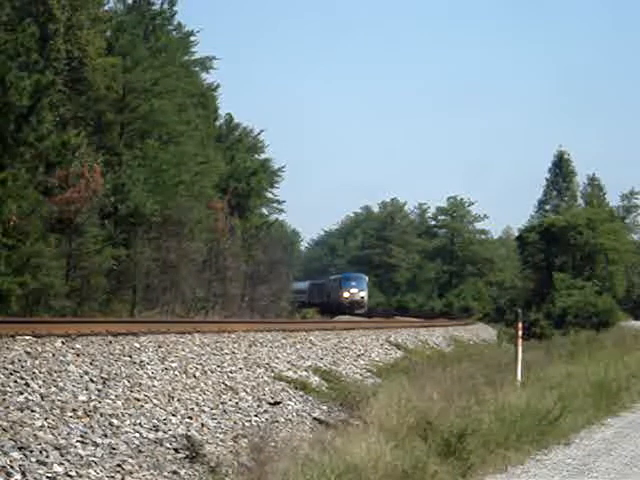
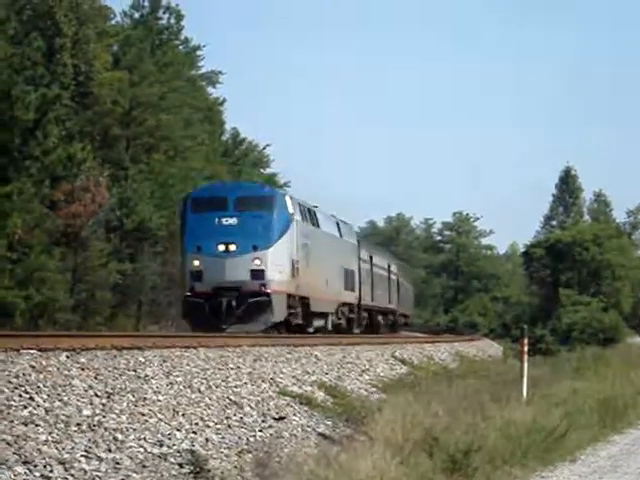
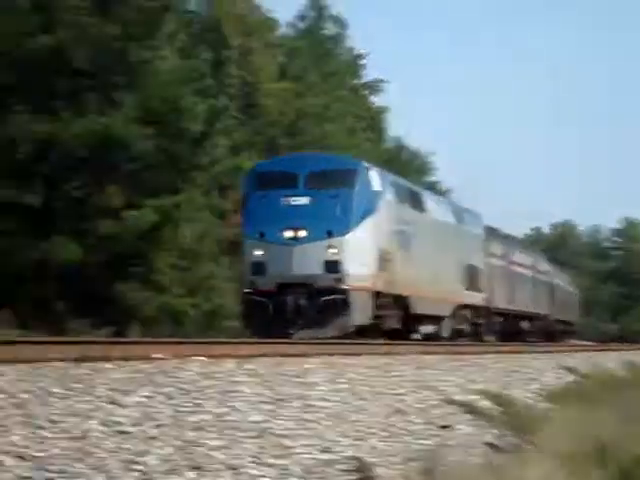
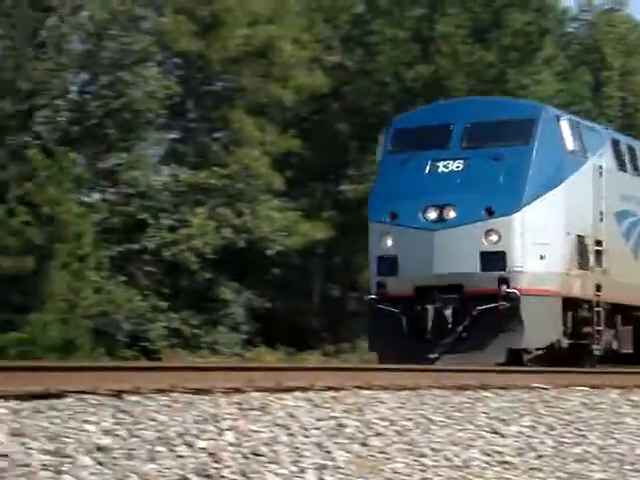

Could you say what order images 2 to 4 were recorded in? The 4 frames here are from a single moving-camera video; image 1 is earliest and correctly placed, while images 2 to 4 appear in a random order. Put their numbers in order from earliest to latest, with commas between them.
2, 3, 4
